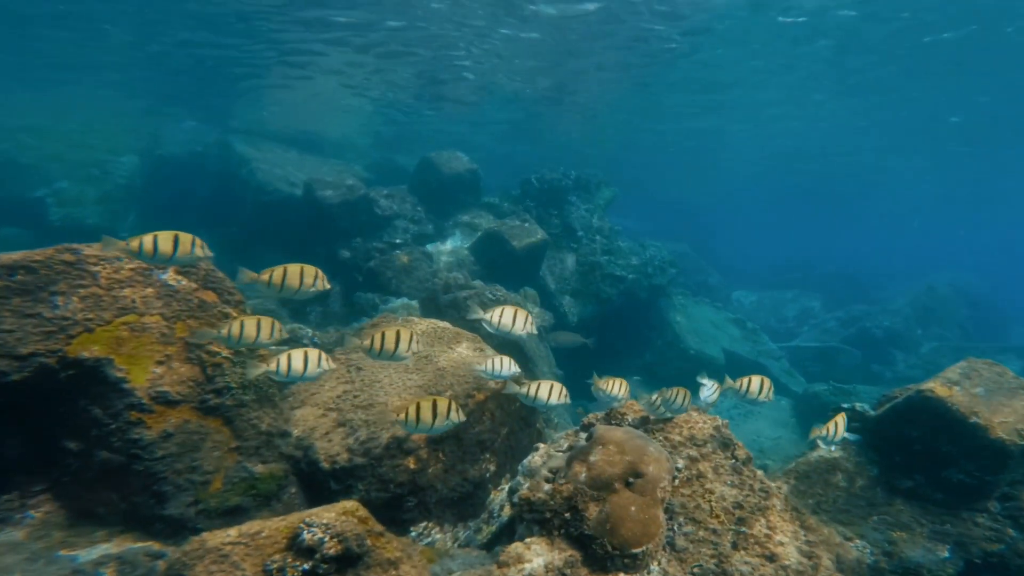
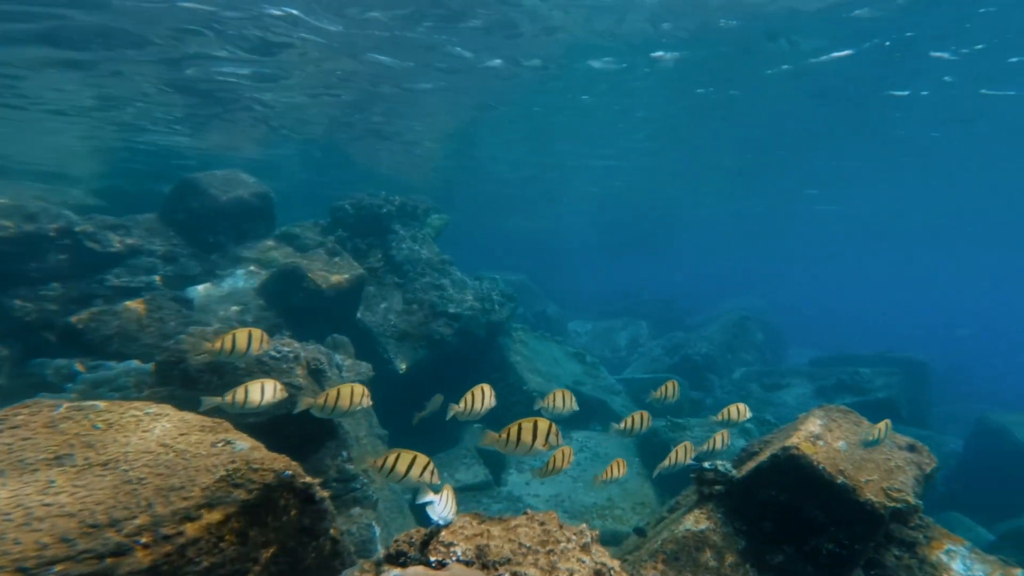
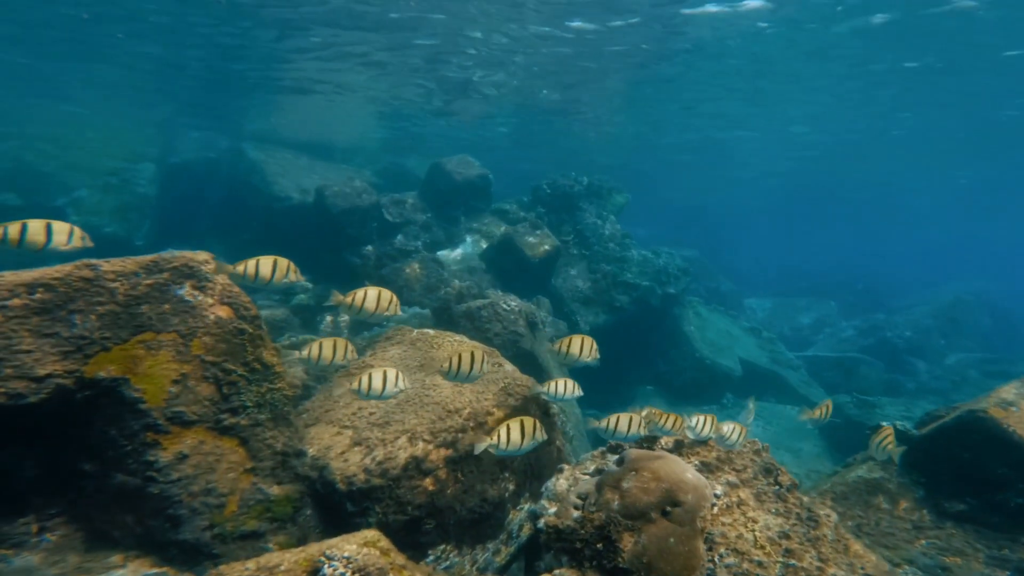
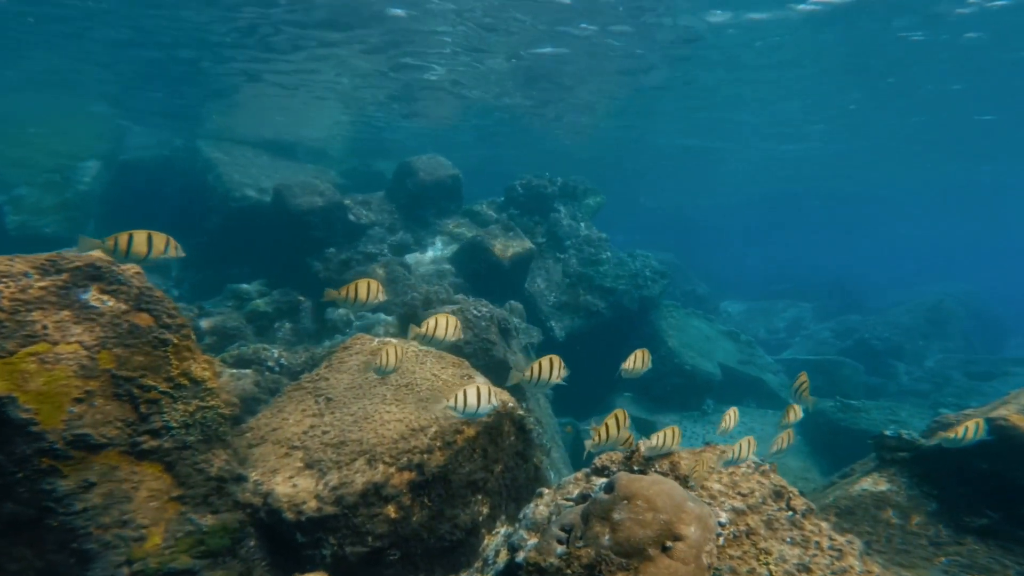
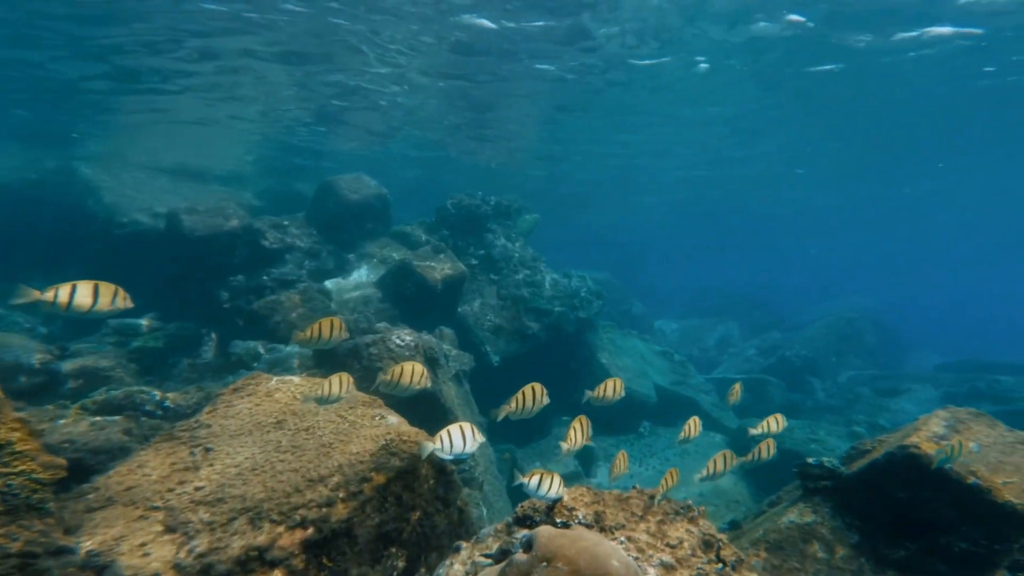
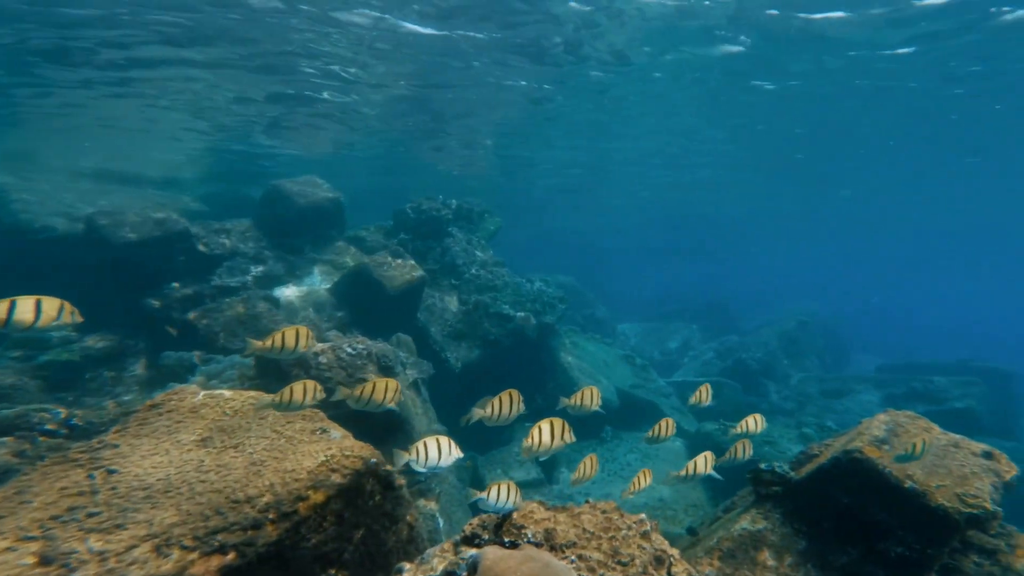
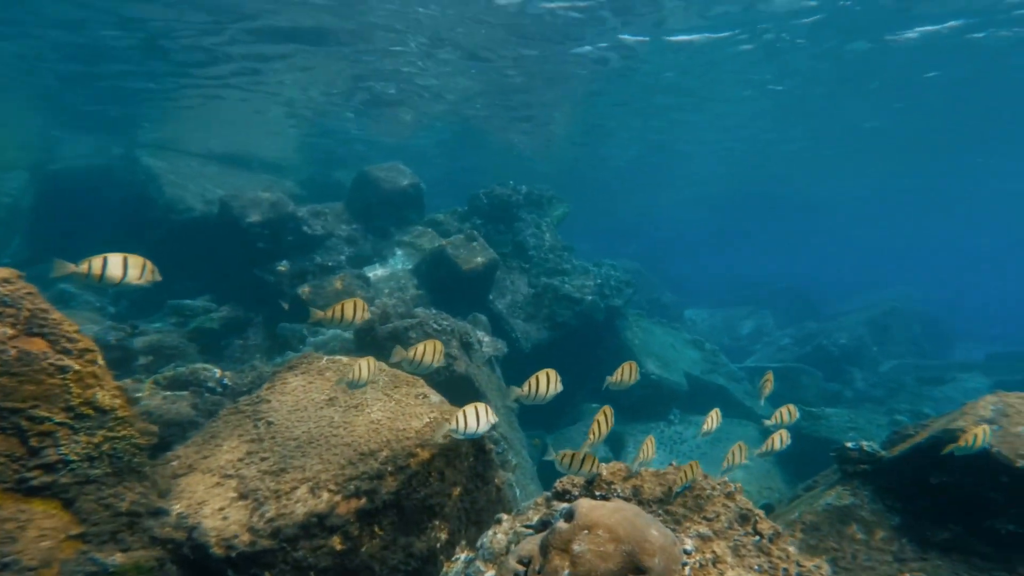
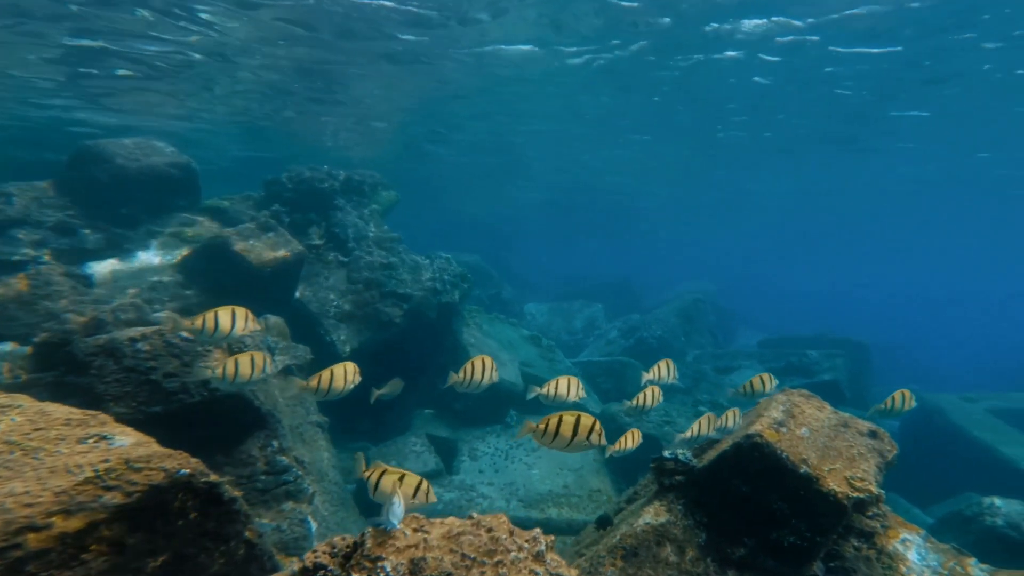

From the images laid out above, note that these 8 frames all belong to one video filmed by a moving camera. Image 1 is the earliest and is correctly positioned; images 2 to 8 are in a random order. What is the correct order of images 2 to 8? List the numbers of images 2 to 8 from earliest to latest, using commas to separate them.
3, 4, 7, 5, 6, 2, 8
